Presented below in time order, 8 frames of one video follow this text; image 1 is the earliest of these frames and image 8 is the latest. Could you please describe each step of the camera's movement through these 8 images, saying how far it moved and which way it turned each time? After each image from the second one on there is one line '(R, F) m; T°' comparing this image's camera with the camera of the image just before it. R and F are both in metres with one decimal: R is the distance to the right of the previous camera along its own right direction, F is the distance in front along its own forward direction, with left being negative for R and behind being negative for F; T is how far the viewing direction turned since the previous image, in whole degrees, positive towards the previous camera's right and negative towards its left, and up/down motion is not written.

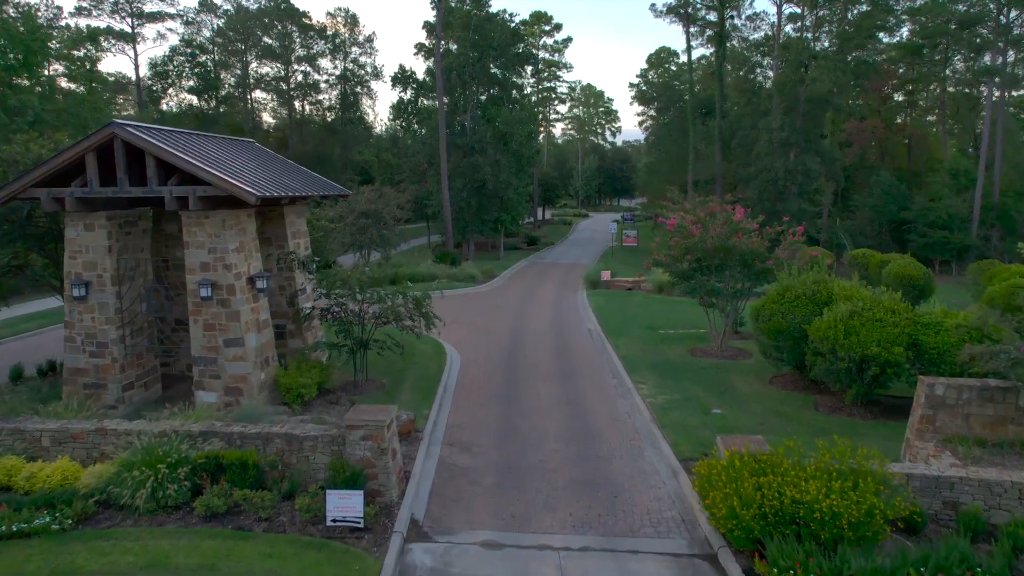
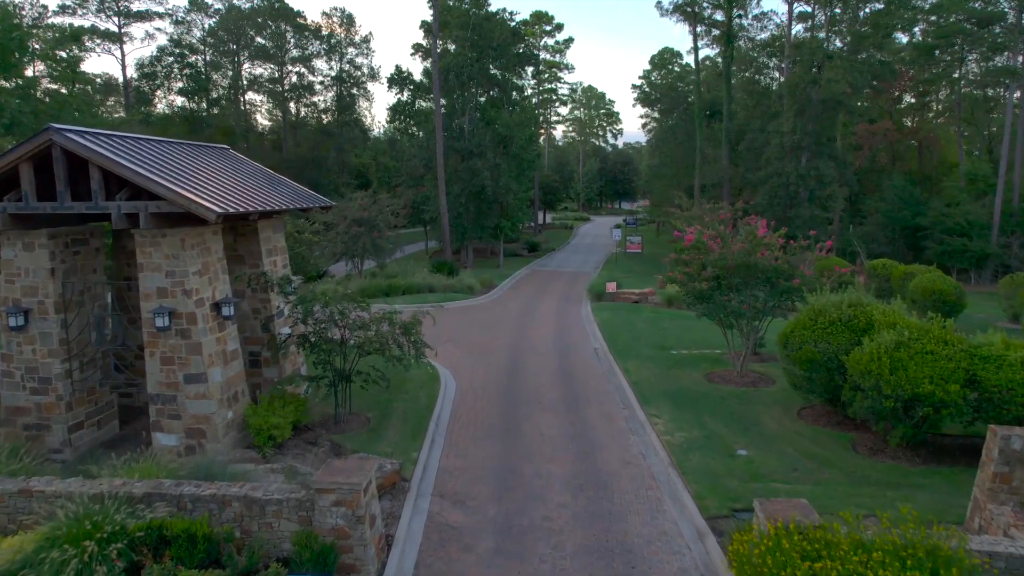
(0.0, +1.1) m; 0°
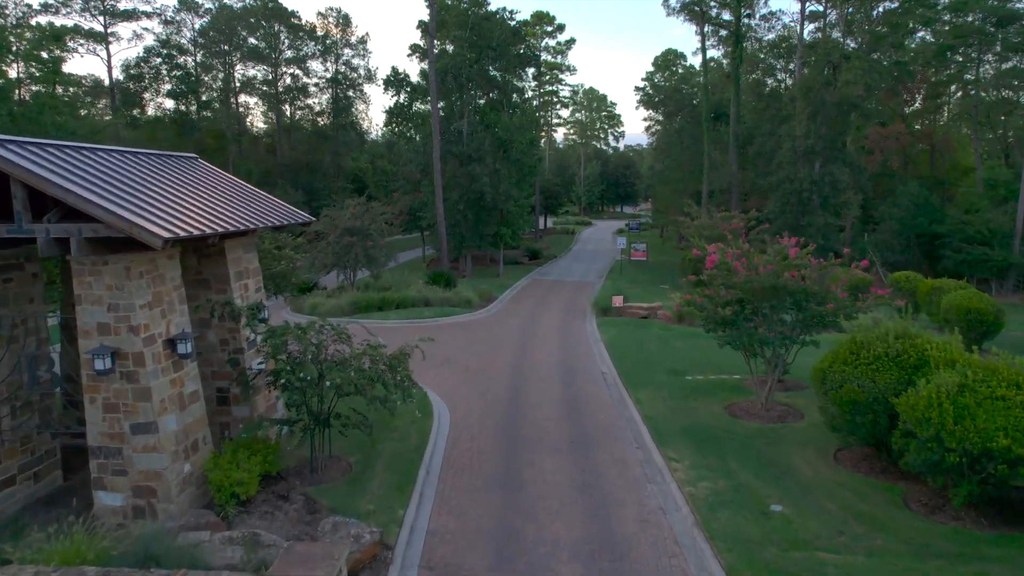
(0.0, +1.2) m; 0°
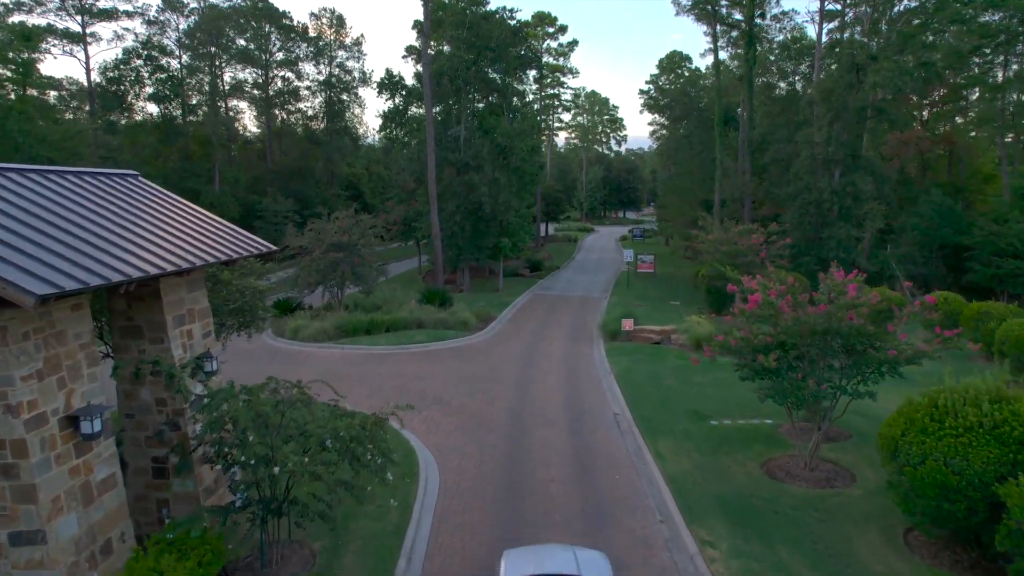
(0.0, +1.7) m; 0°
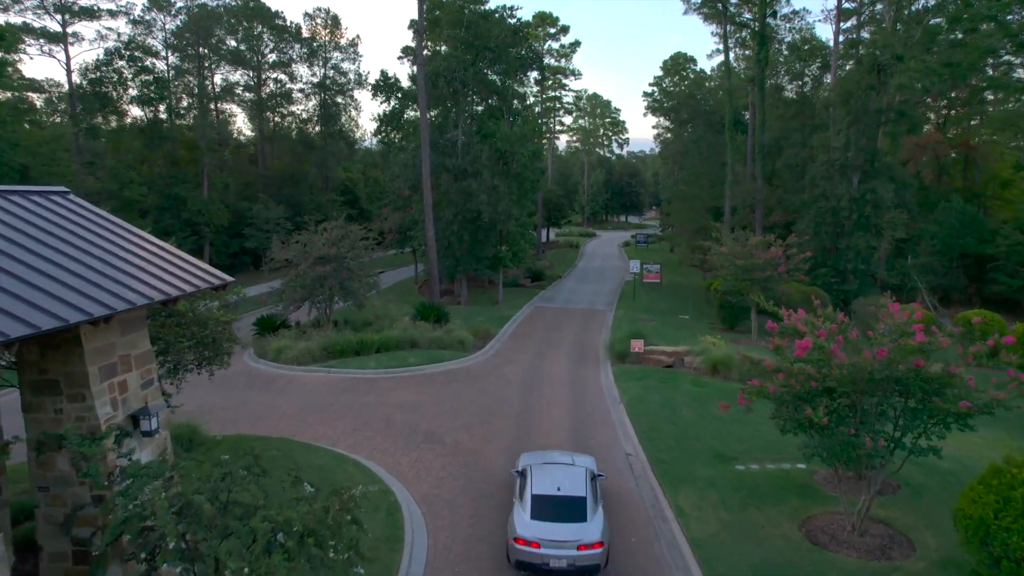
(0.0, +1.3) m; 0°
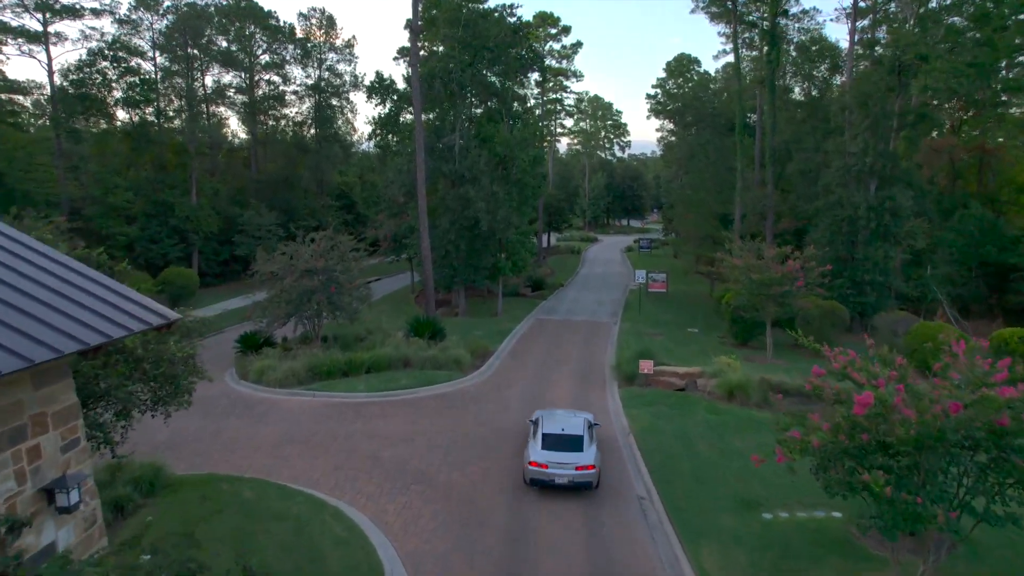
(0.0, +1.2) m; 0°
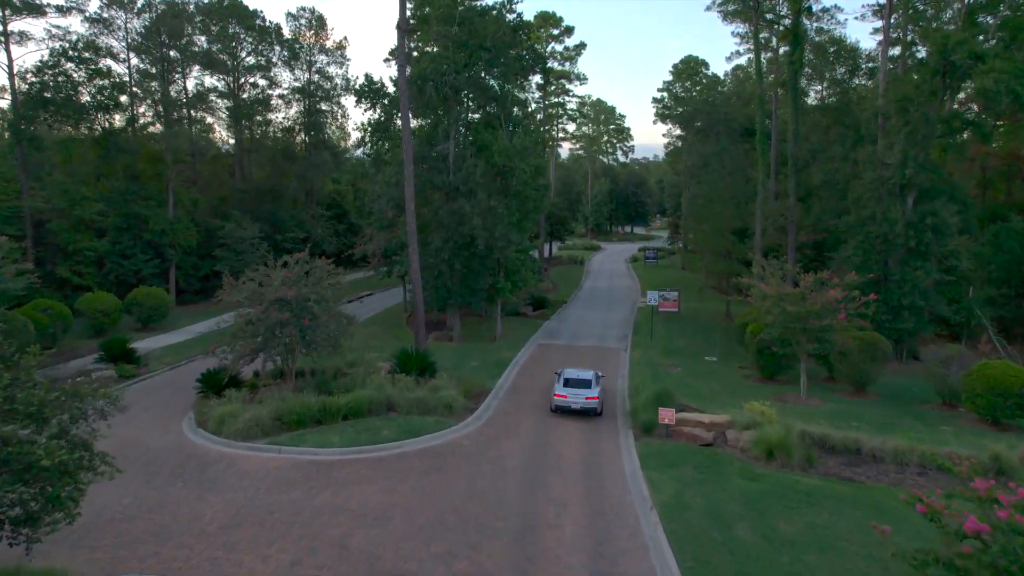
(0.0, +2.2) m; 0°
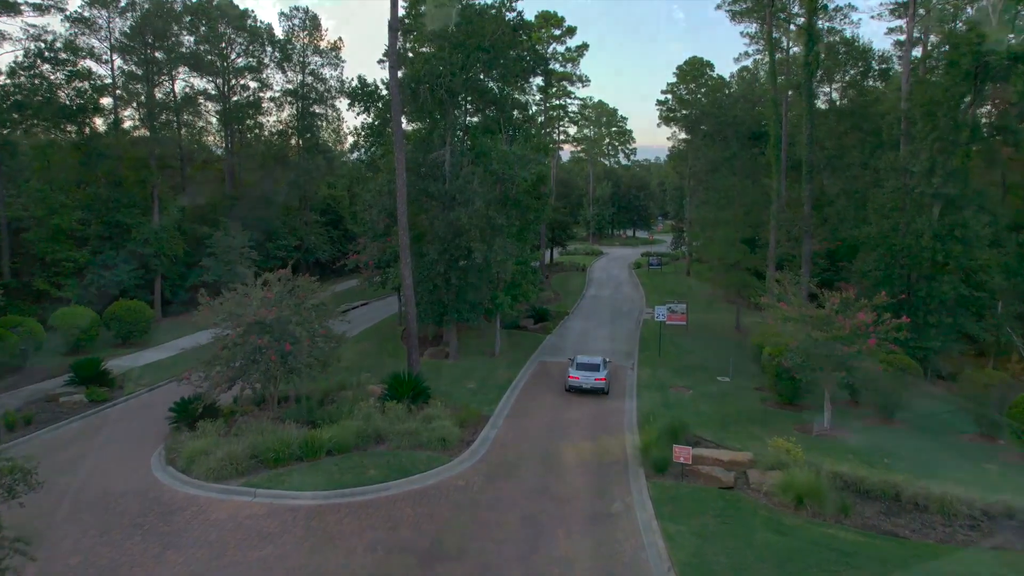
(0.0, +1.2) m; 0°
